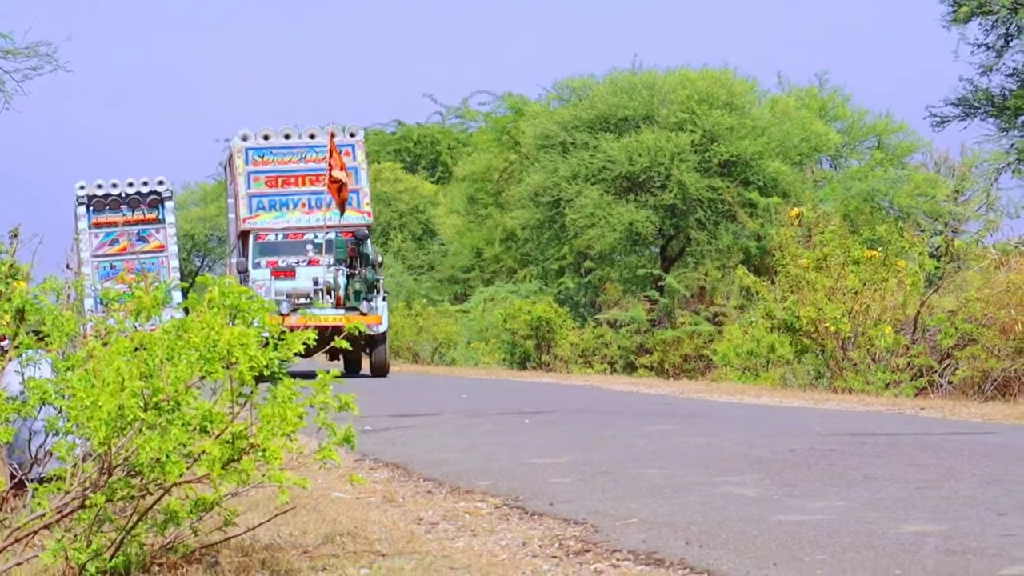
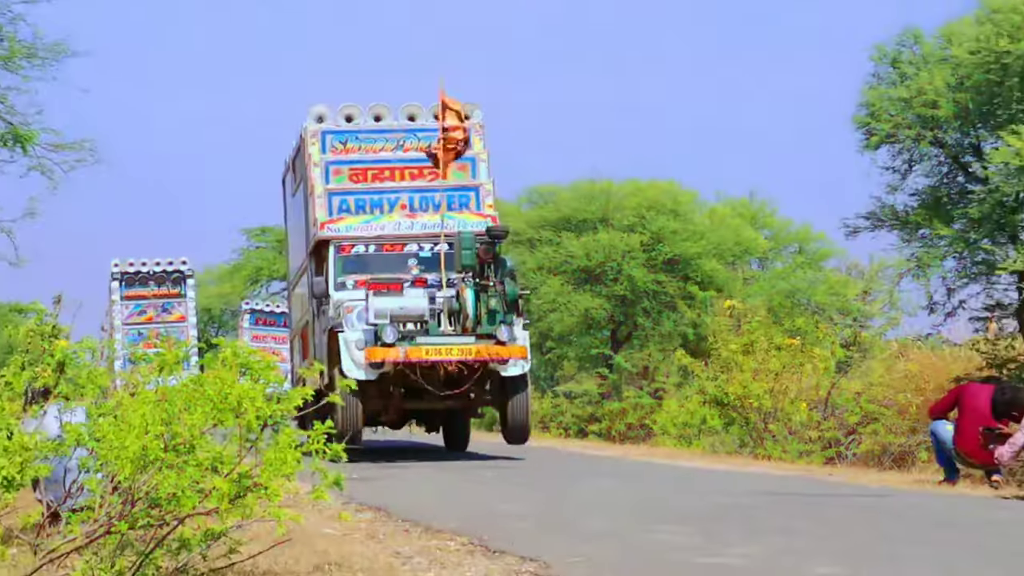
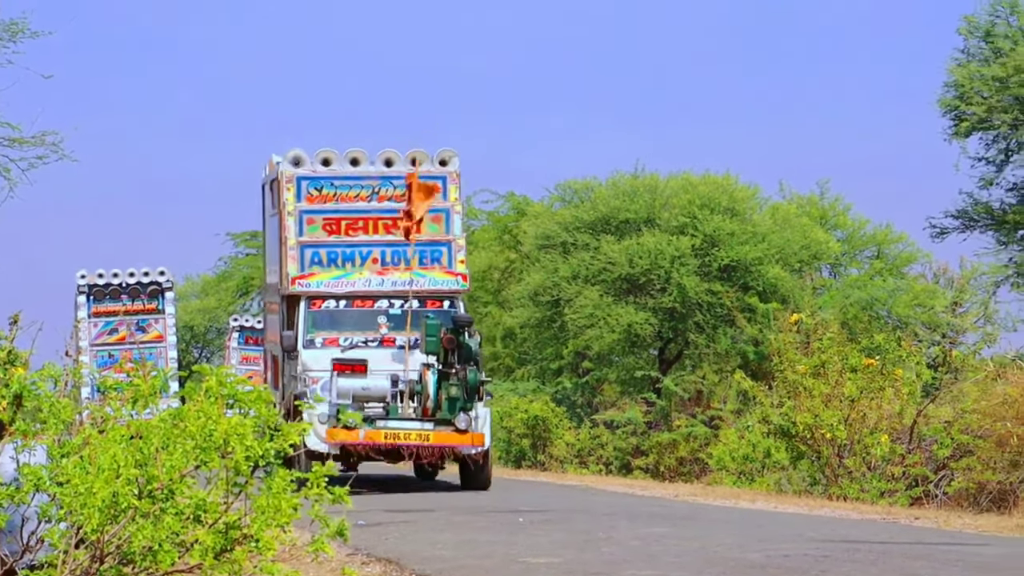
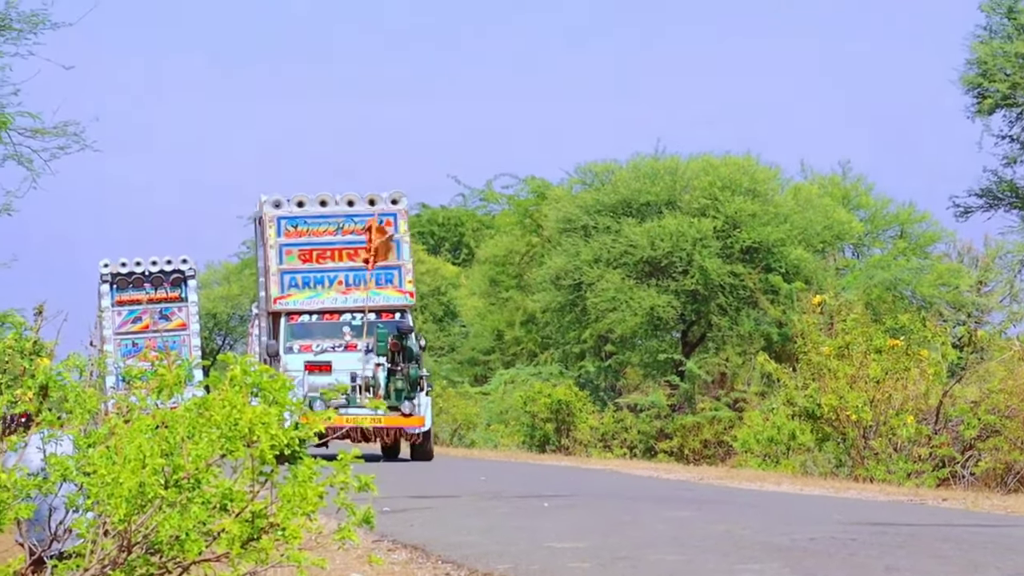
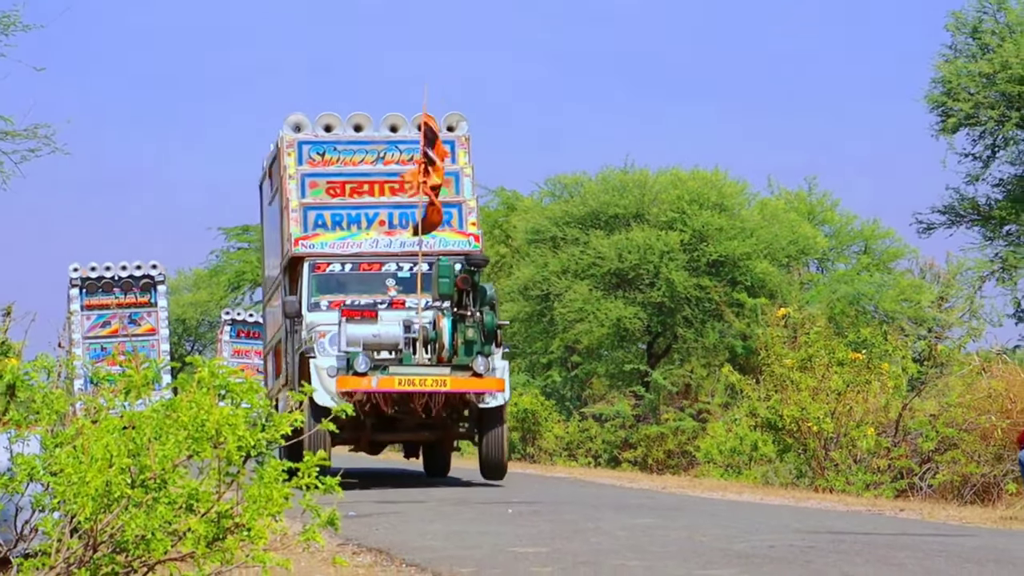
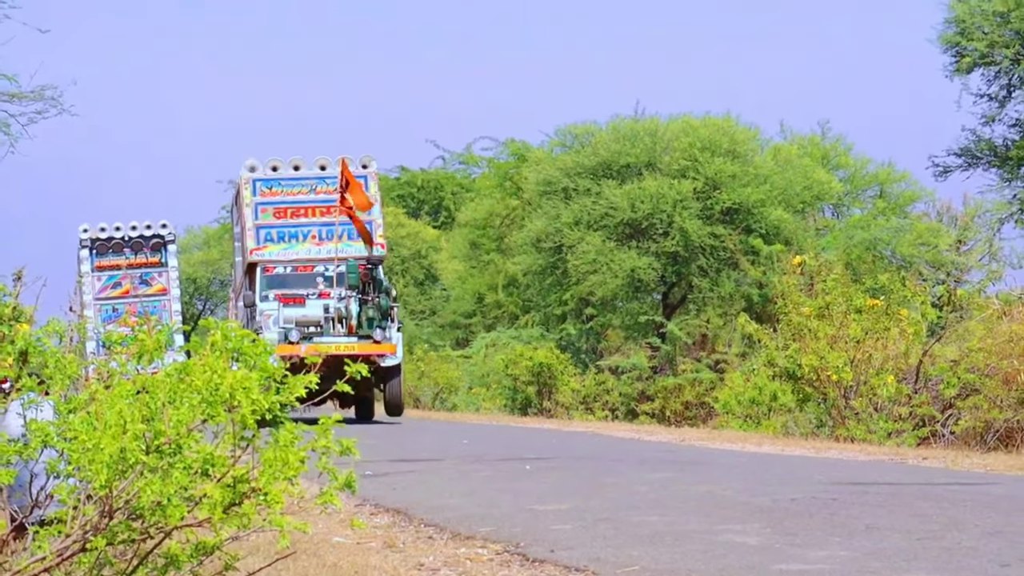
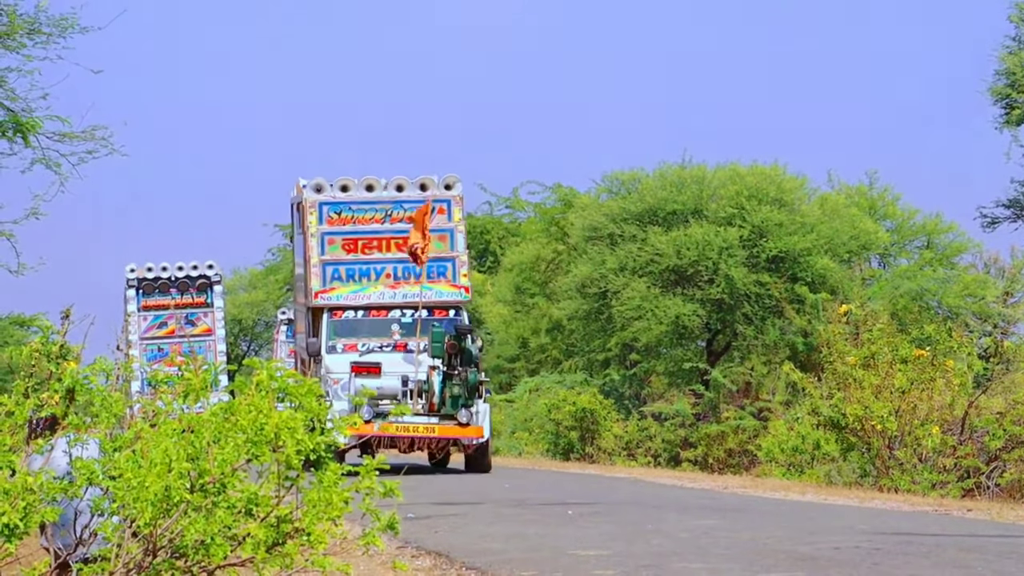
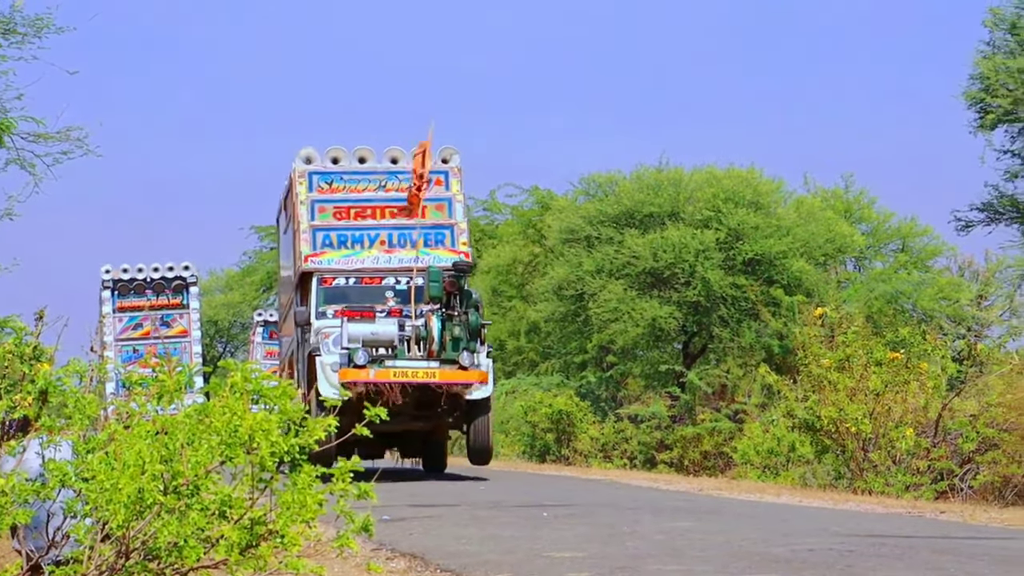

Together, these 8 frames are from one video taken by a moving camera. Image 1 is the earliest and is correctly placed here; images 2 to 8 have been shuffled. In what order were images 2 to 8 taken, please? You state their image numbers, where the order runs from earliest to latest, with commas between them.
6, 4, 7, 8, 3, 5, 2
